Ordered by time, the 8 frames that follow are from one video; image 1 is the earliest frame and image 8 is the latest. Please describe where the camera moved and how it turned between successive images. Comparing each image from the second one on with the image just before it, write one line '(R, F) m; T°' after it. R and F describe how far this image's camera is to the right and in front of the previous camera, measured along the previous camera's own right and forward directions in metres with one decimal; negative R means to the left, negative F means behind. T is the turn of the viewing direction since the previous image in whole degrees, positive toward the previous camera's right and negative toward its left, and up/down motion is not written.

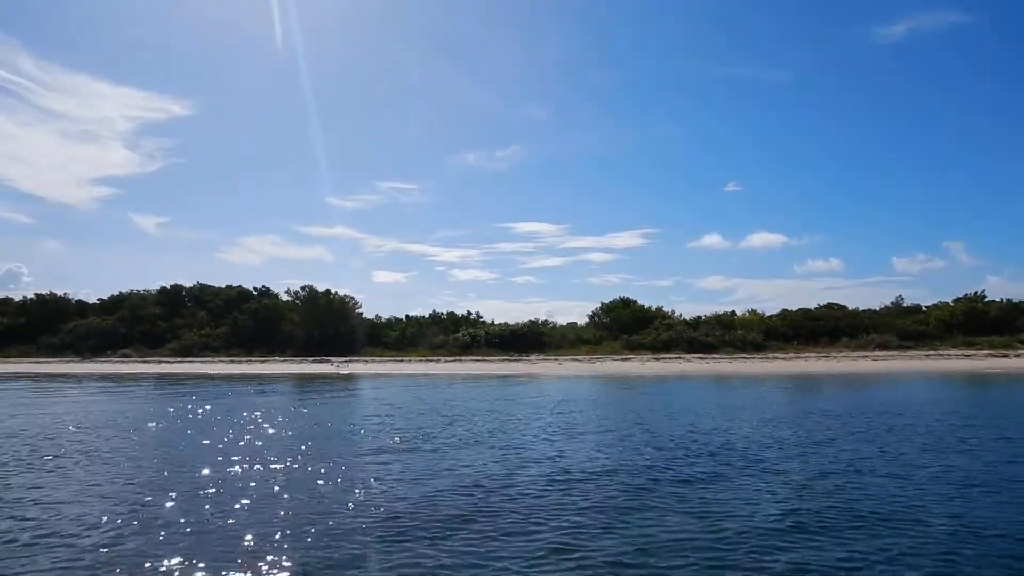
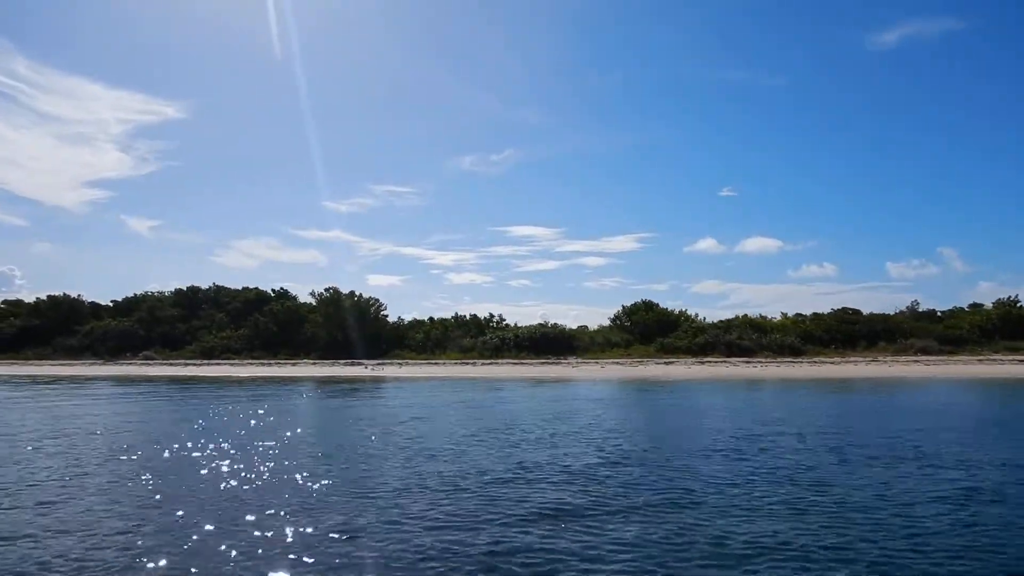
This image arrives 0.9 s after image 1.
(-1.6, +0.5) m; 0°
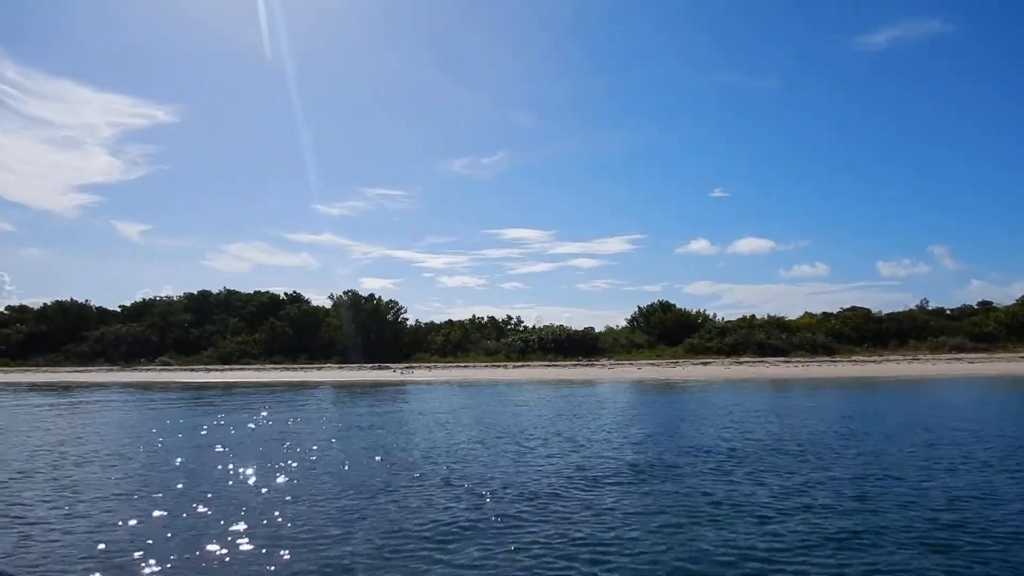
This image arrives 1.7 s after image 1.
(-1.5, +0.5) m; +1°
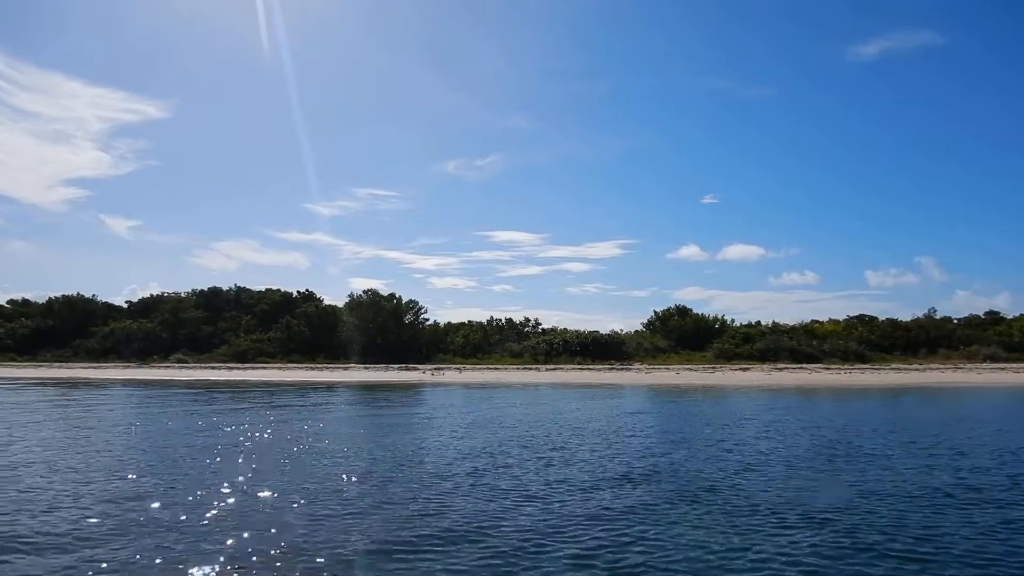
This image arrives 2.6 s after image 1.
(-1.6, +0.5) m; +1°
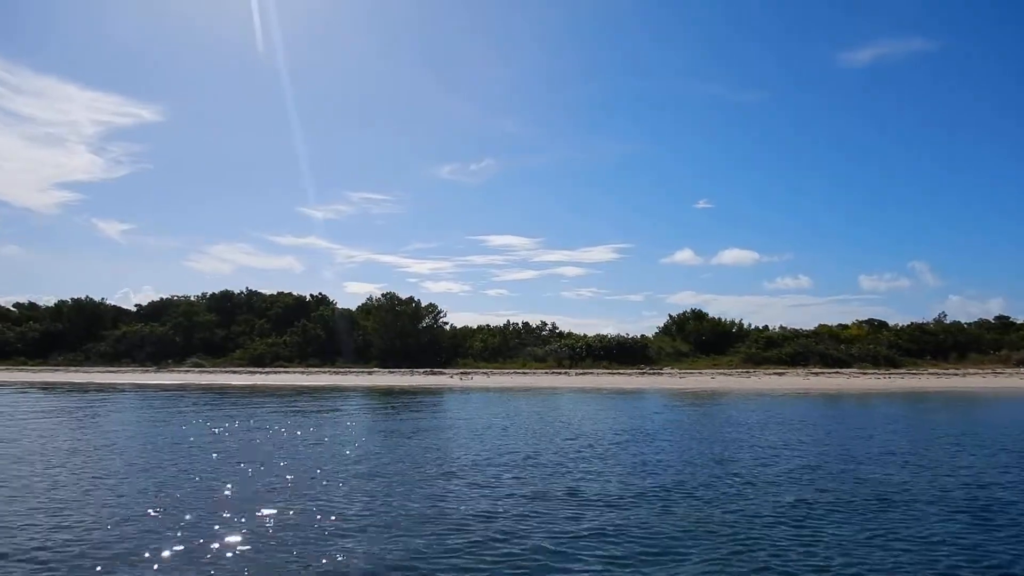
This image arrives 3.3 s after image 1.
(-1.3, +0.4) m; 0°
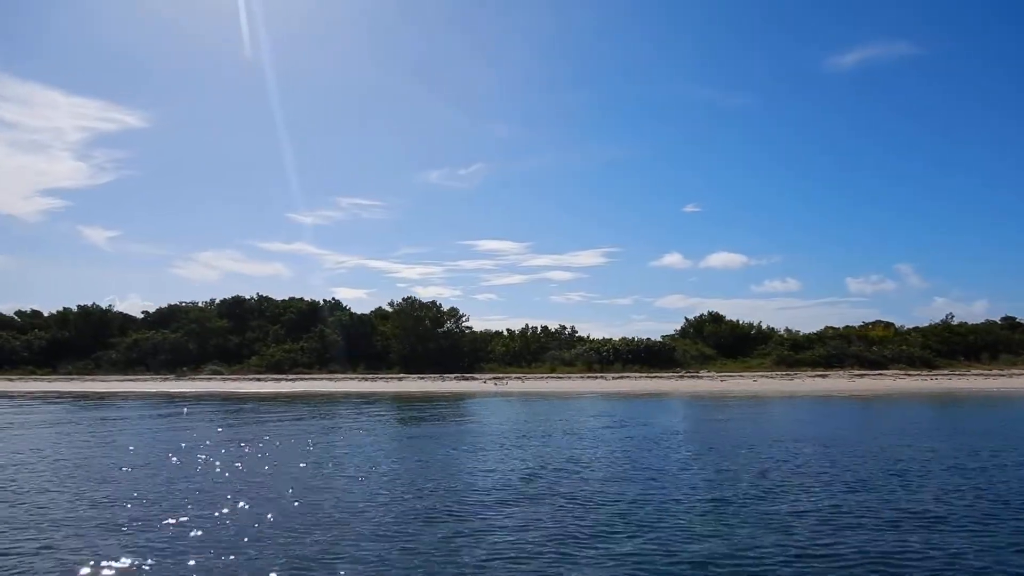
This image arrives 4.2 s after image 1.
(-1.7, +0.6) m; +1°
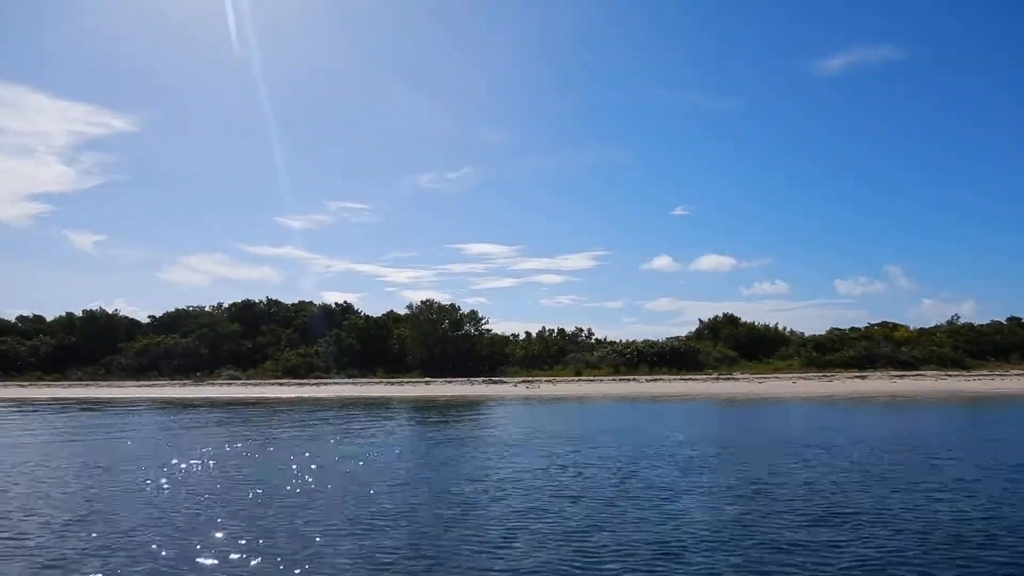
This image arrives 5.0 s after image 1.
(-1.4, +0.5) m; +1°
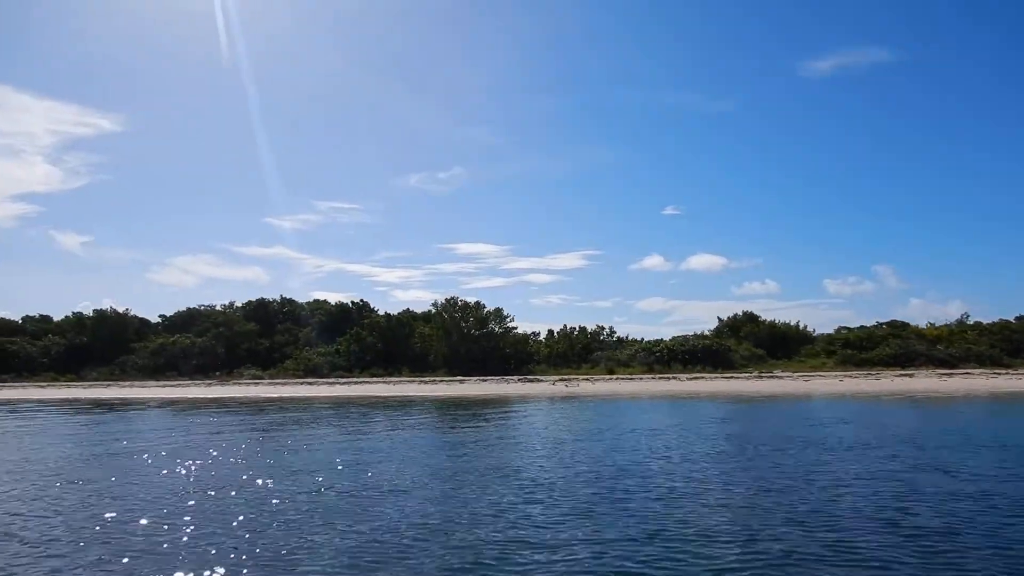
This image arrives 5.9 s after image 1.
(-1.7, +0.6) m; +1°
